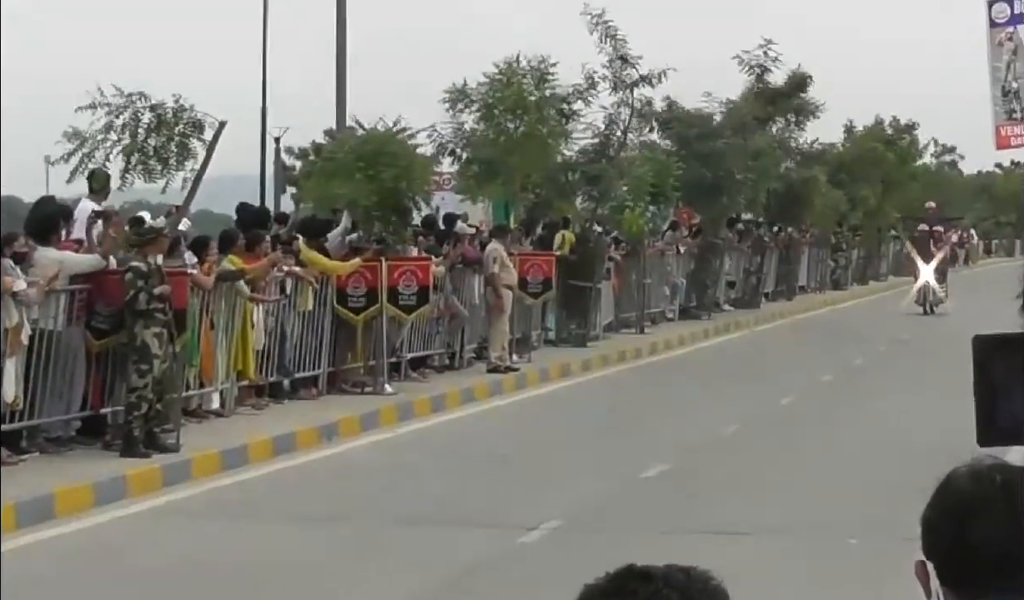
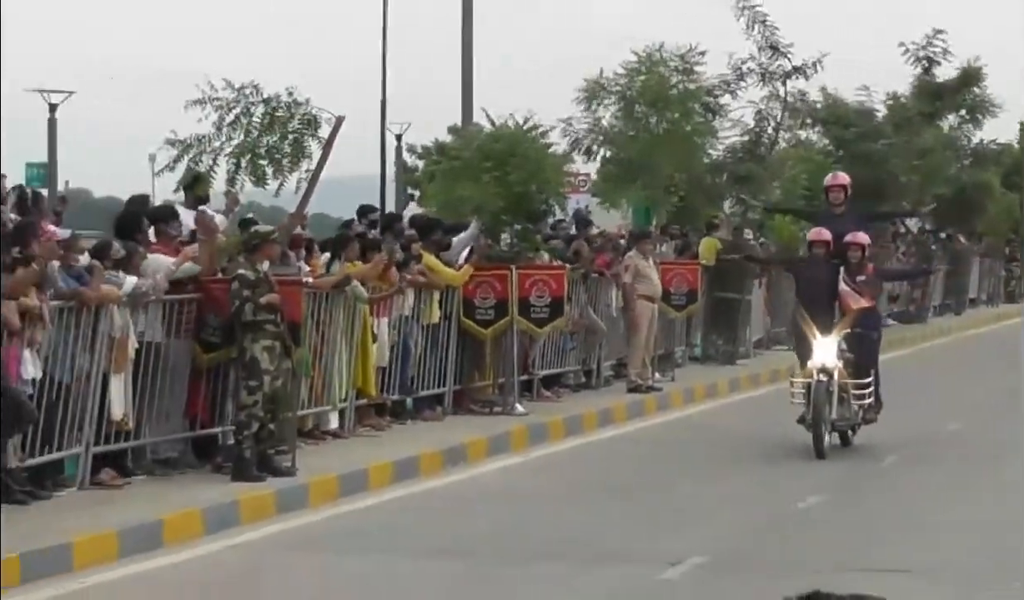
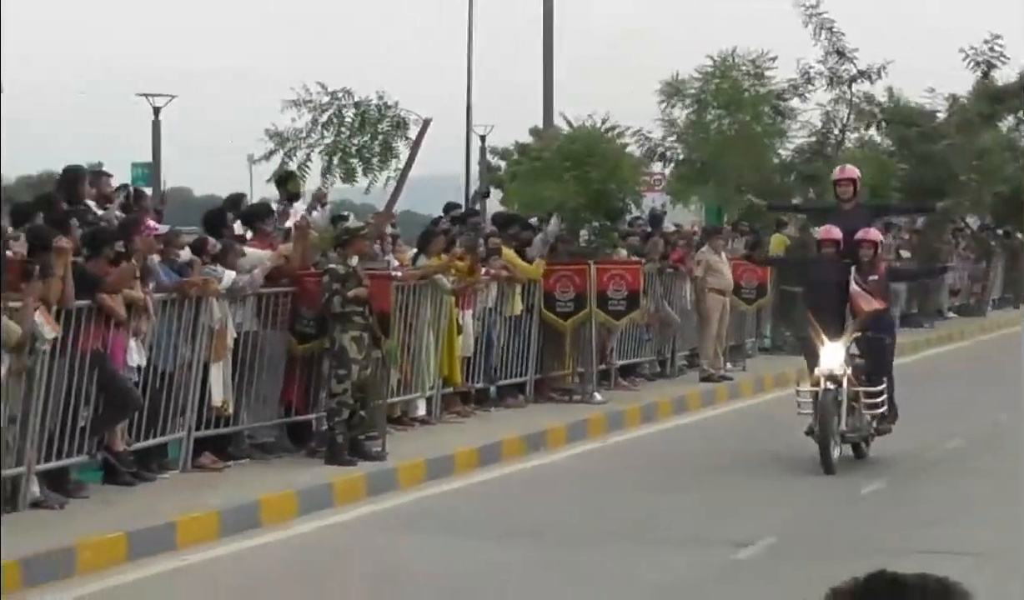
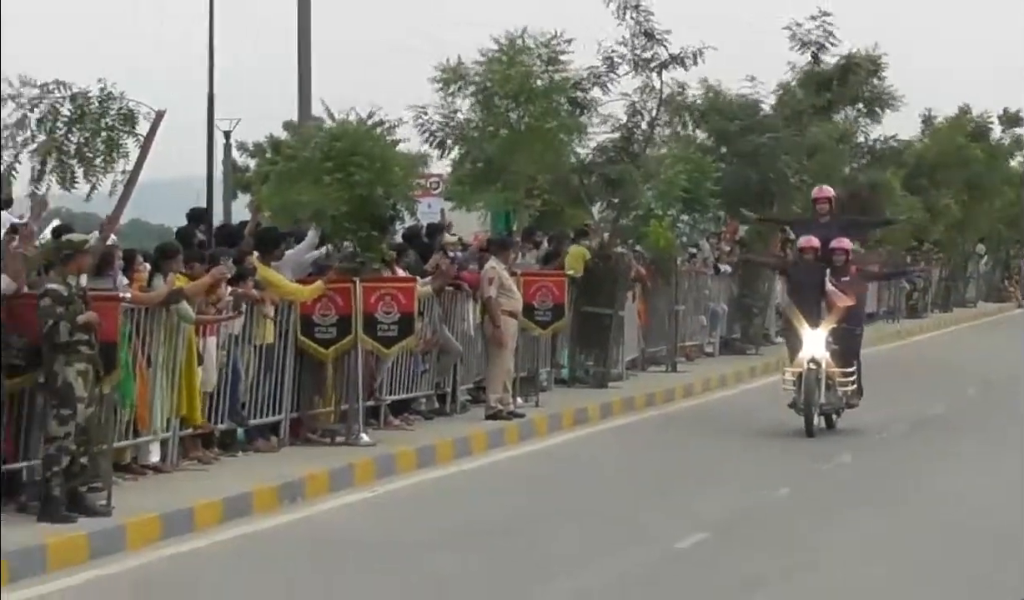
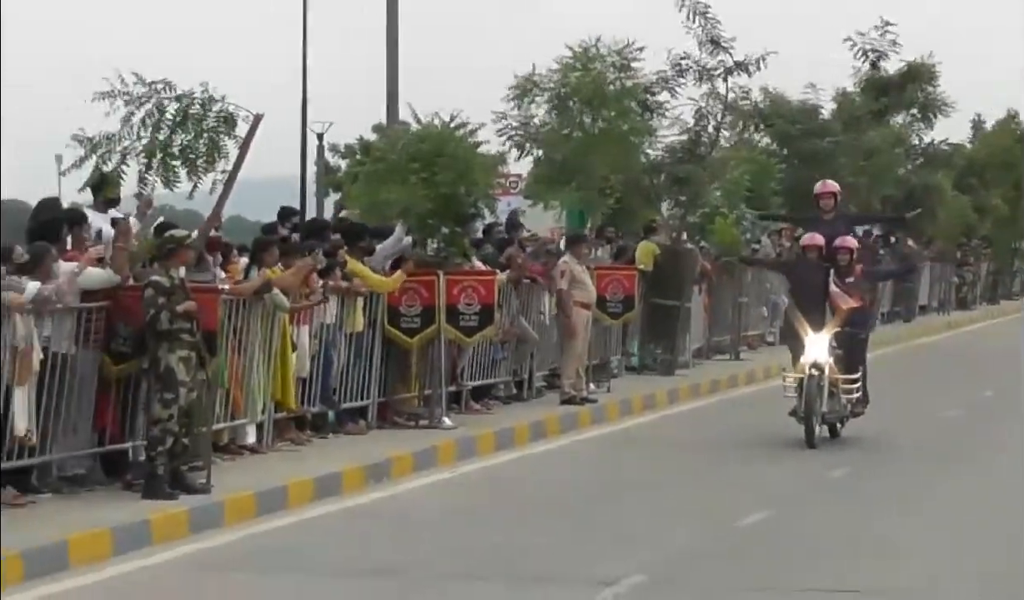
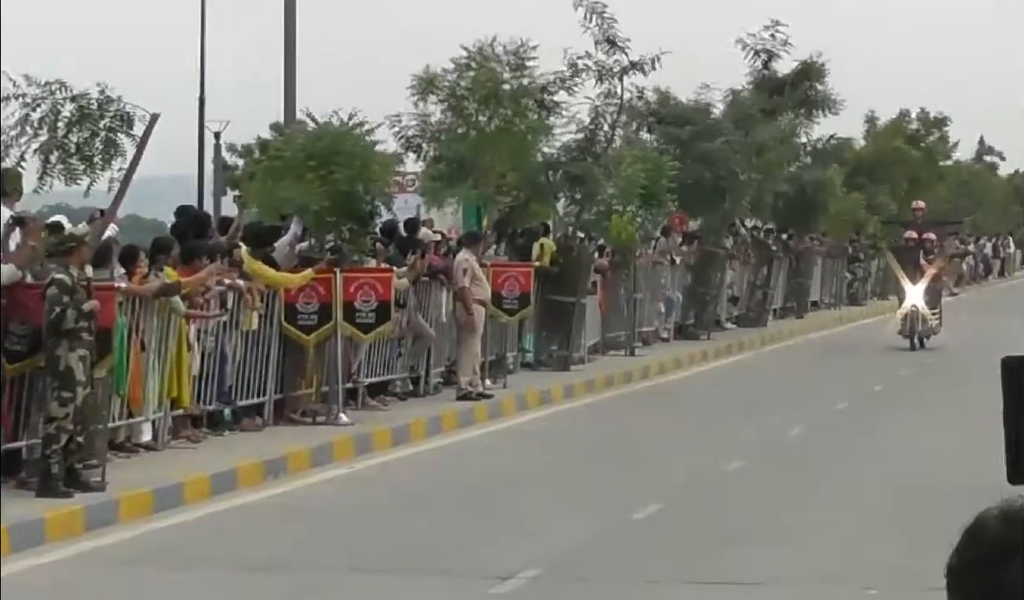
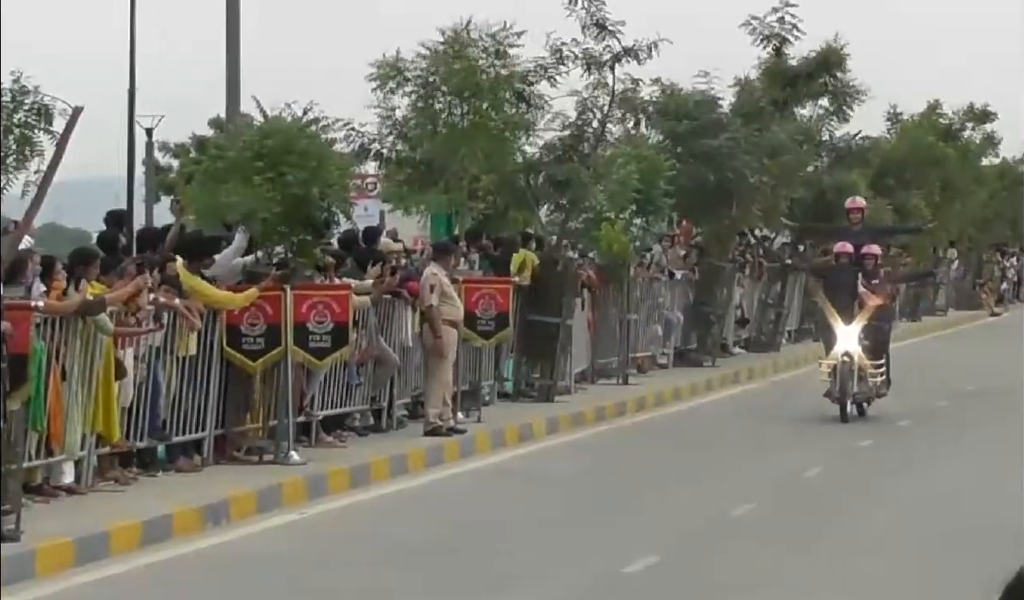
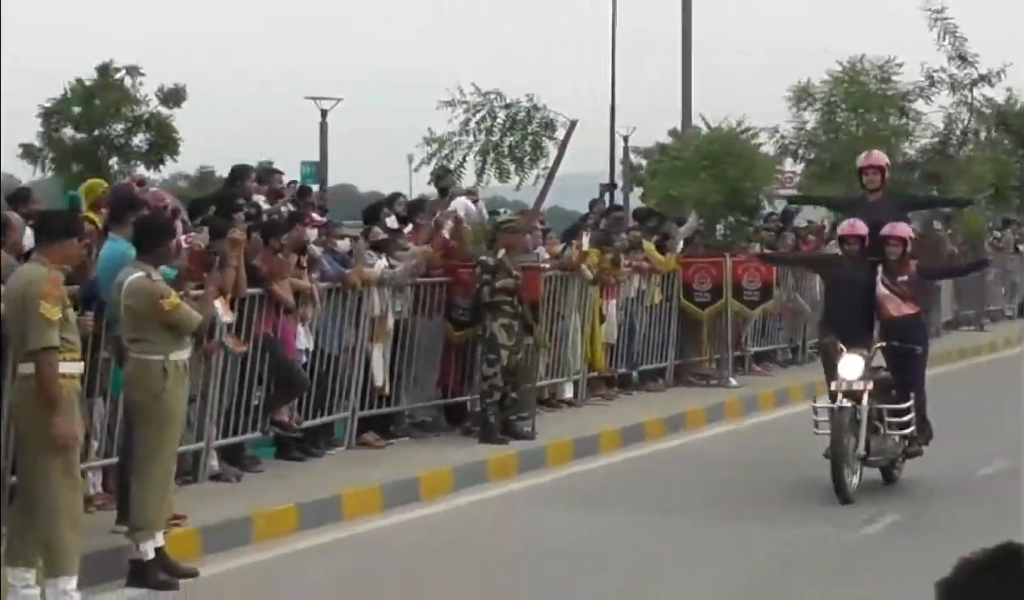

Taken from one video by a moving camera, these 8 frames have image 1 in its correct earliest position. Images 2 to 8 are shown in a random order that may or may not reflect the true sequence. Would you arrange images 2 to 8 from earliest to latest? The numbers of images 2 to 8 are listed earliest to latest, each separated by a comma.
6, 7, 4, 5, 2, 3, 8
